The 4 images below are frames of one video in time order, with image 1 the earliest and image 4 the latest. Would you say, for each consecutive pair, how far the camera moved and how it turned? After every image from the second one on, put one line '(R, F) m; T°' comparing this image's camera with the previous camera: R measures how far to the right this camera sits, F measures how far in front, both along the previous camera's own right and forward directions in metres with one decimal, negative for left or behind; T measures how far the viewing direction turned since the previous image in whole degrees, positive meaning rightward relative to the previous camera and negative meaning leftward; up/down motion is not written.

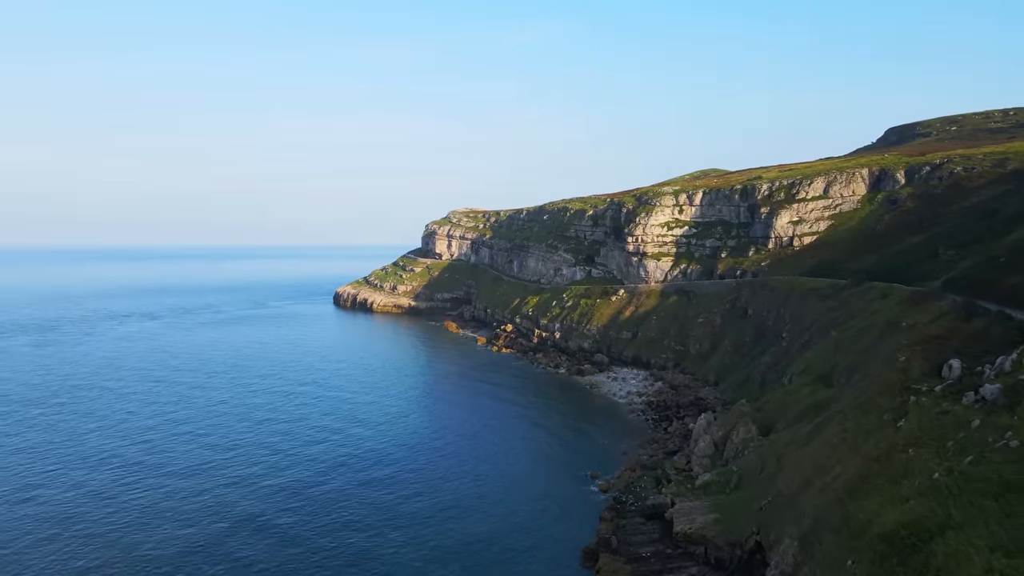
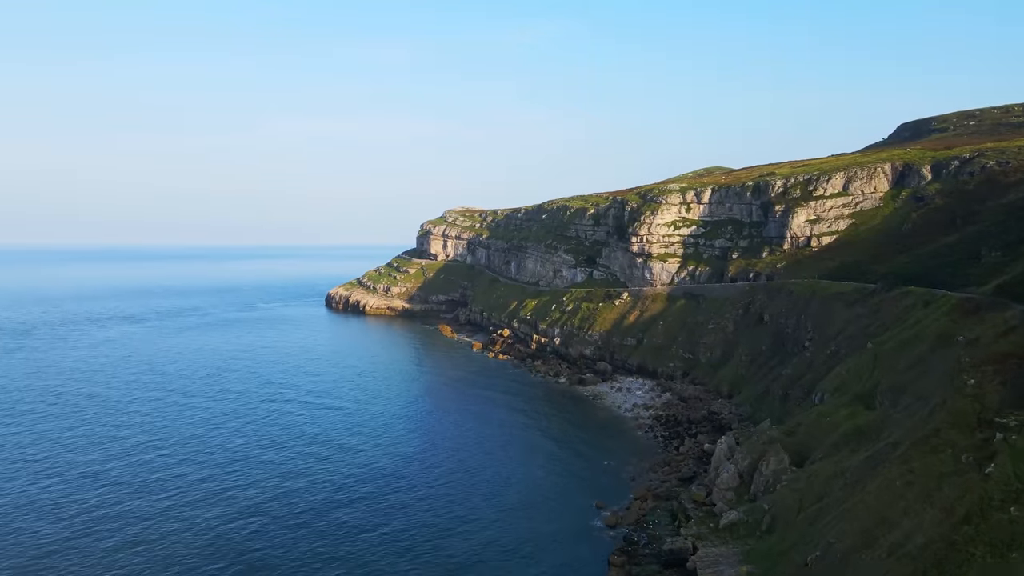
(+0.3, +7.3) m; 0°
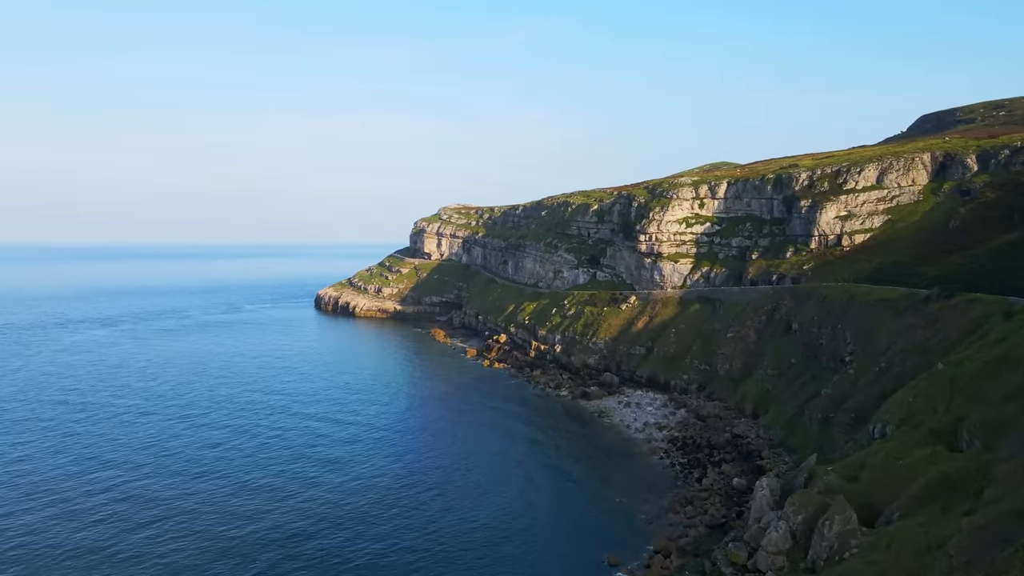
(+0.3, +10.0) m; 0°
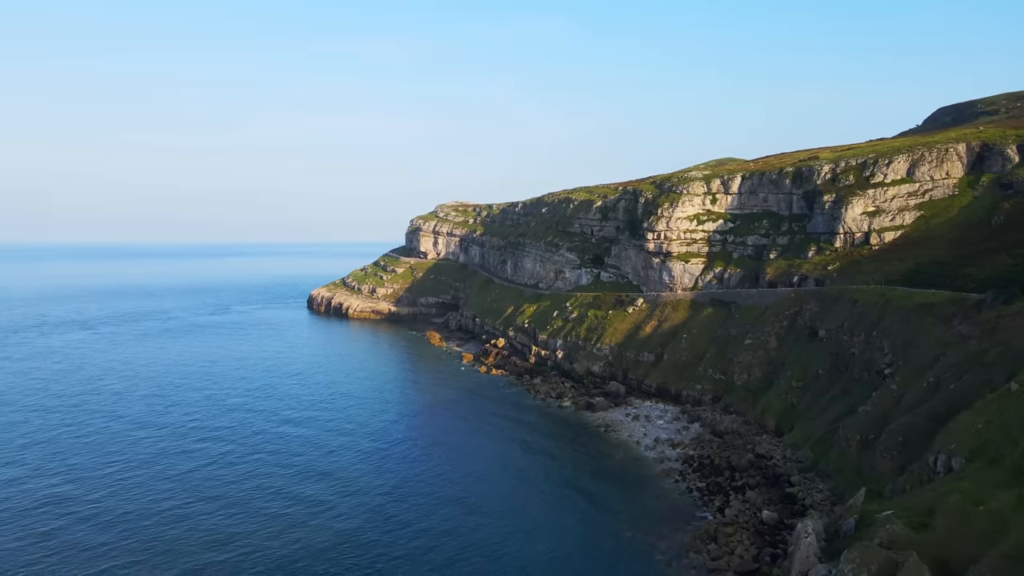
(+0.2, +7.2) m; 0°
